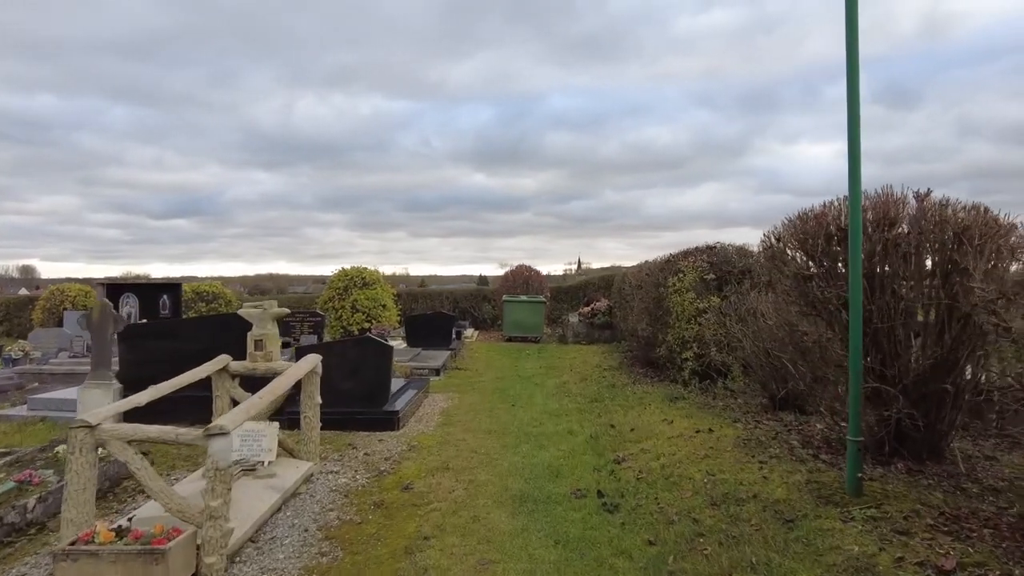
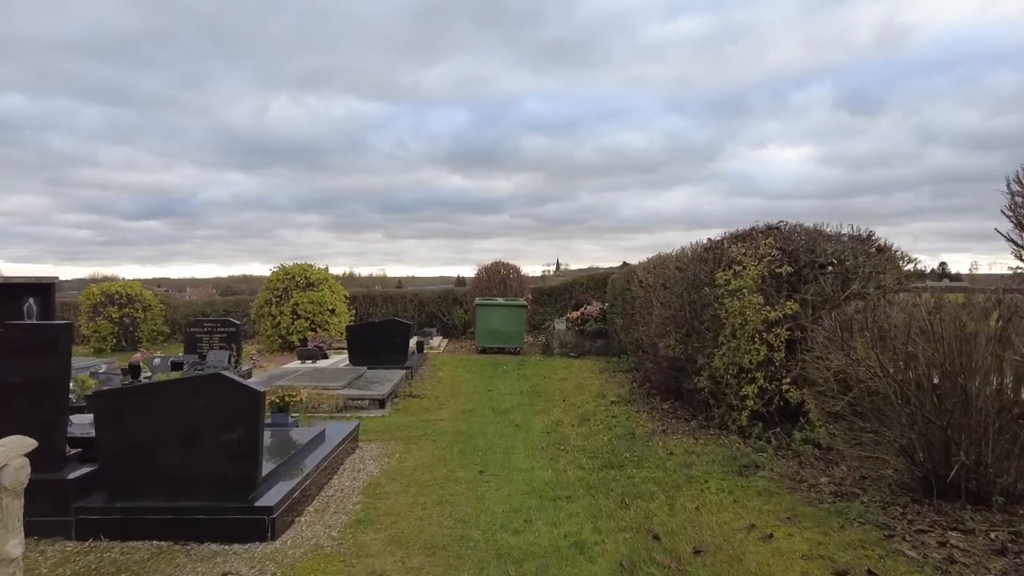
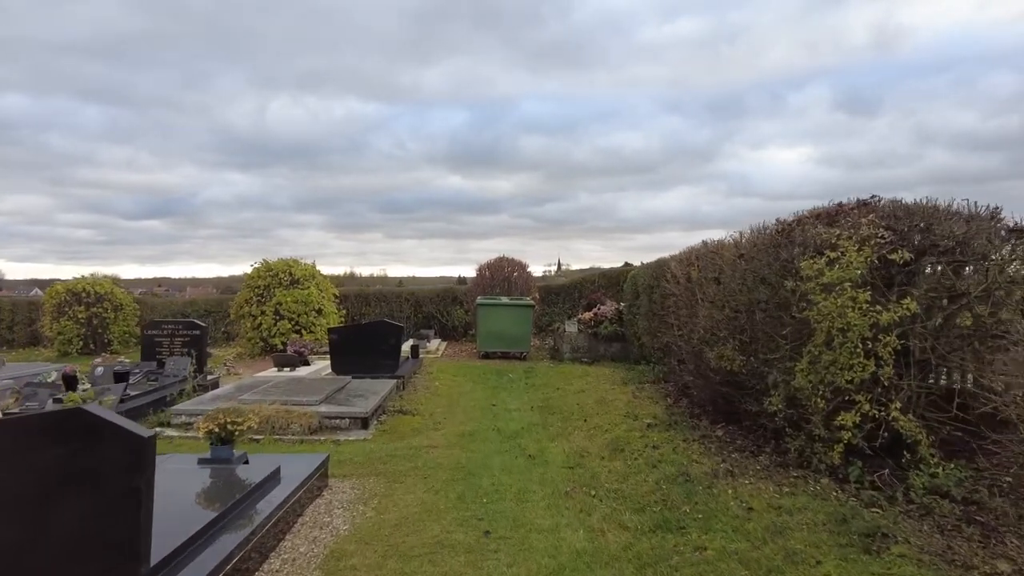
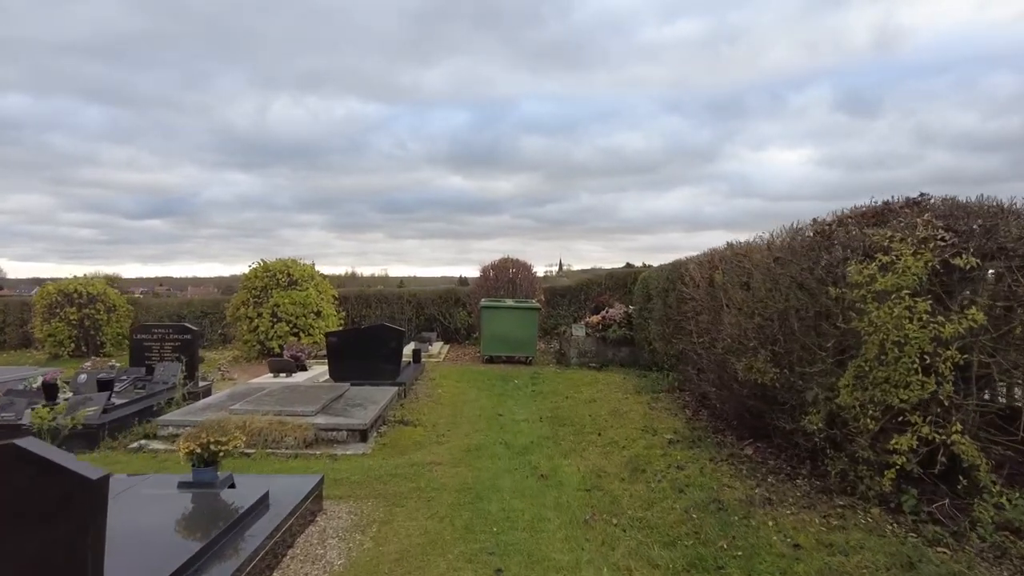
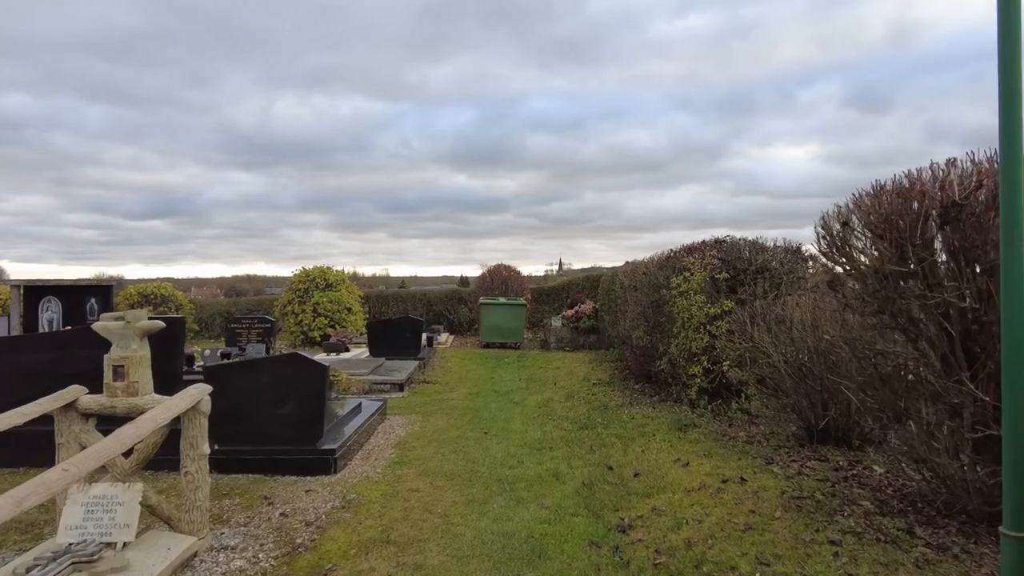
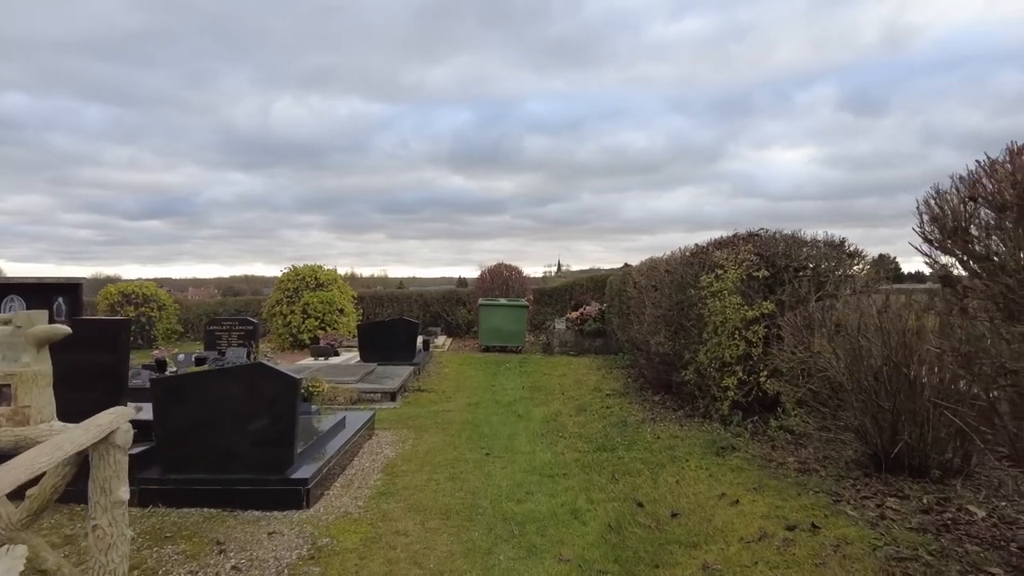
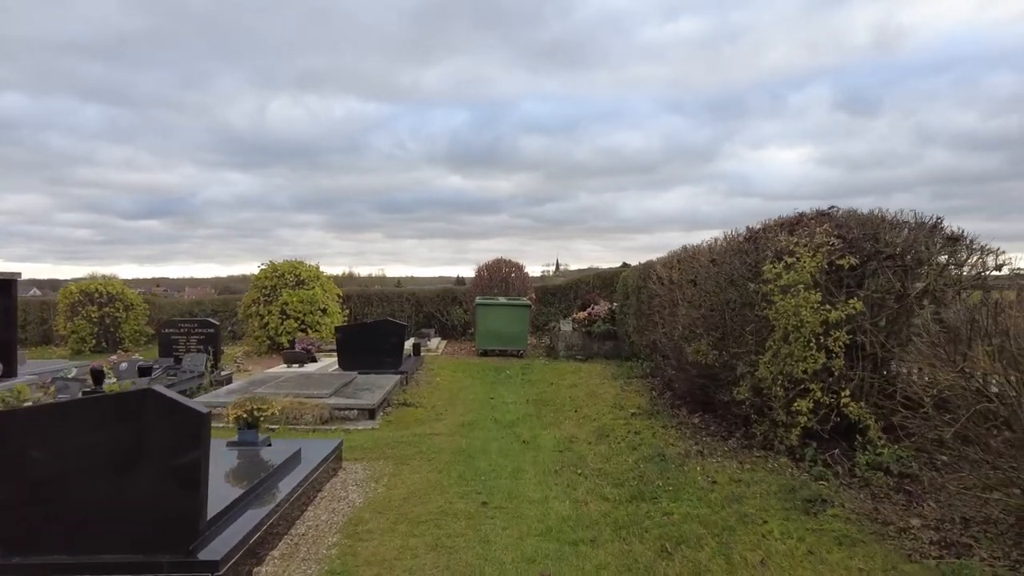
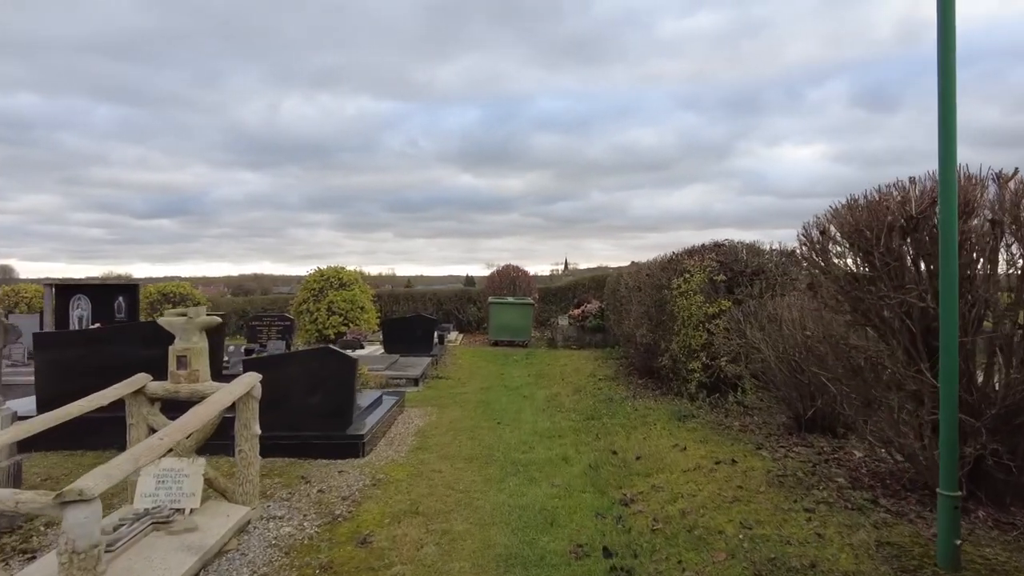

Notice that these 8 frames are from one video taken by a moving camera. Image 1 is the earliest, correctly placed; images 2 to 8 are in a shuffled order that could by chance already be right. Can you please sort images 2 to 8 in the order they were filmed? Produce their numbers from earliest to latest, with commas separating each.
8, 5, 6, 2, 7, 3, 4
